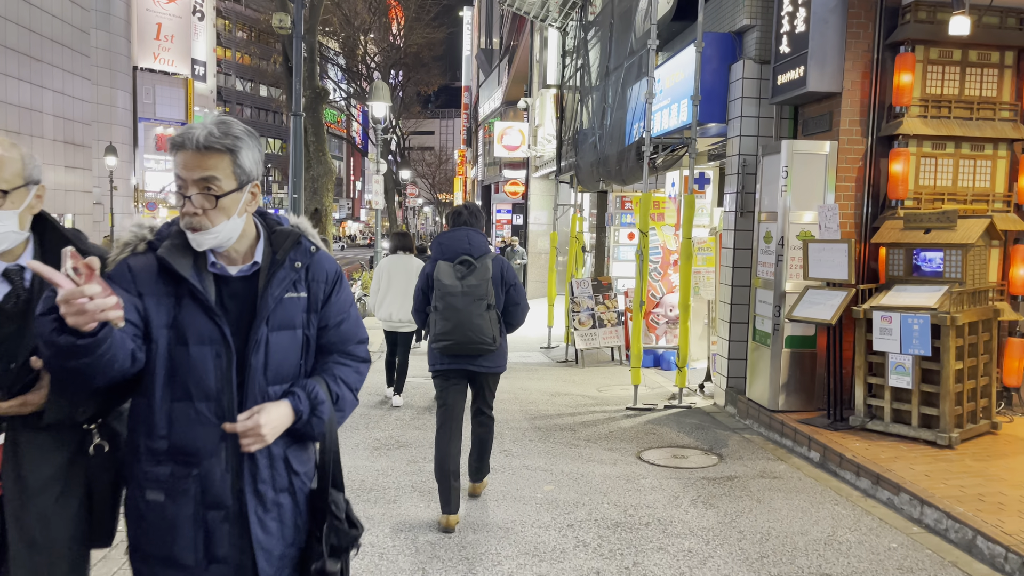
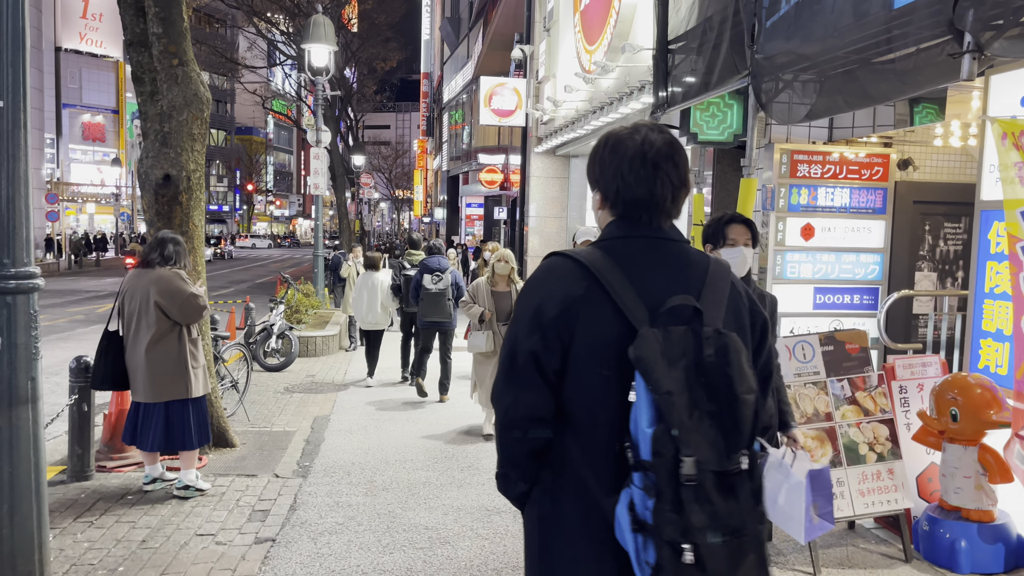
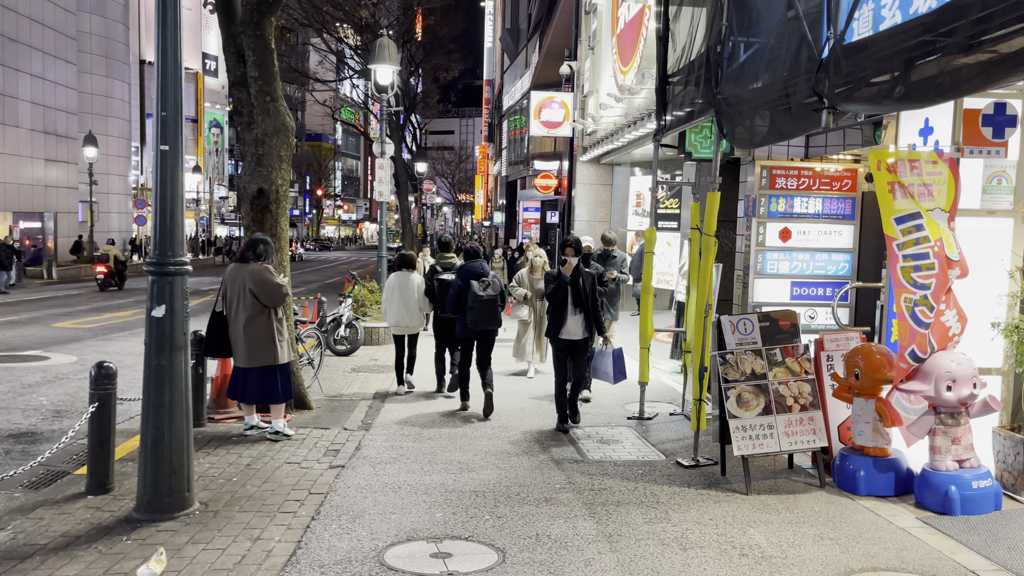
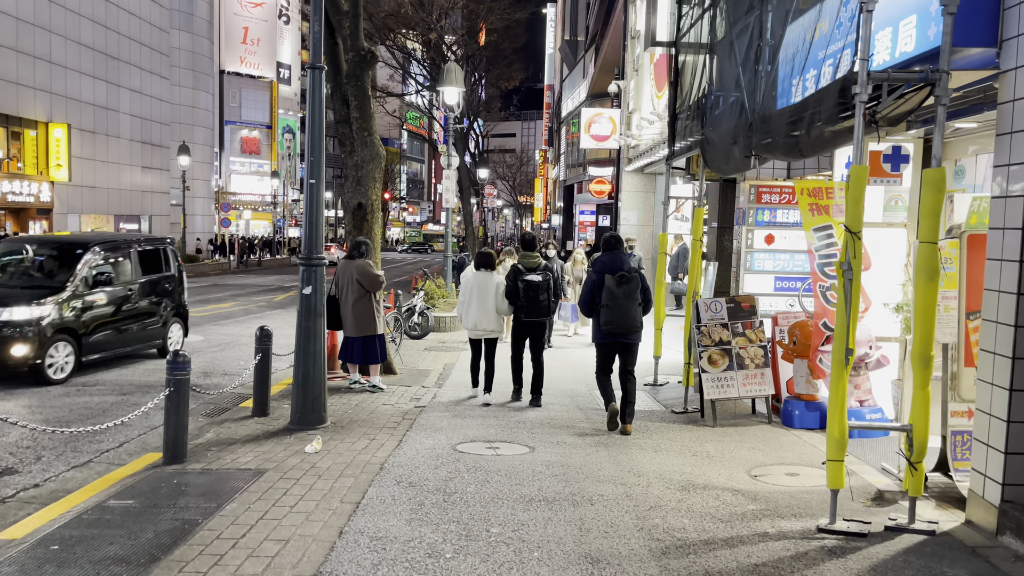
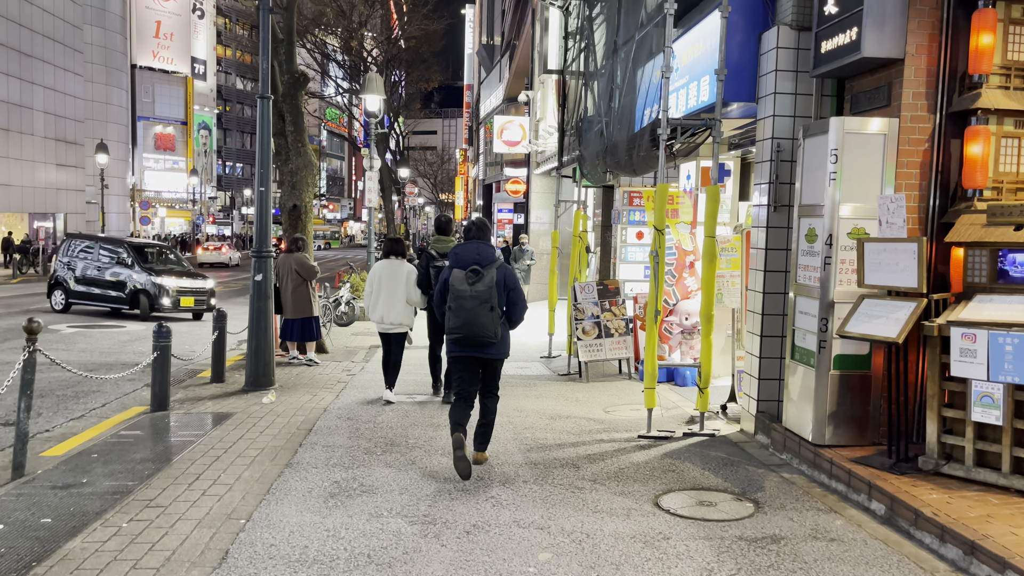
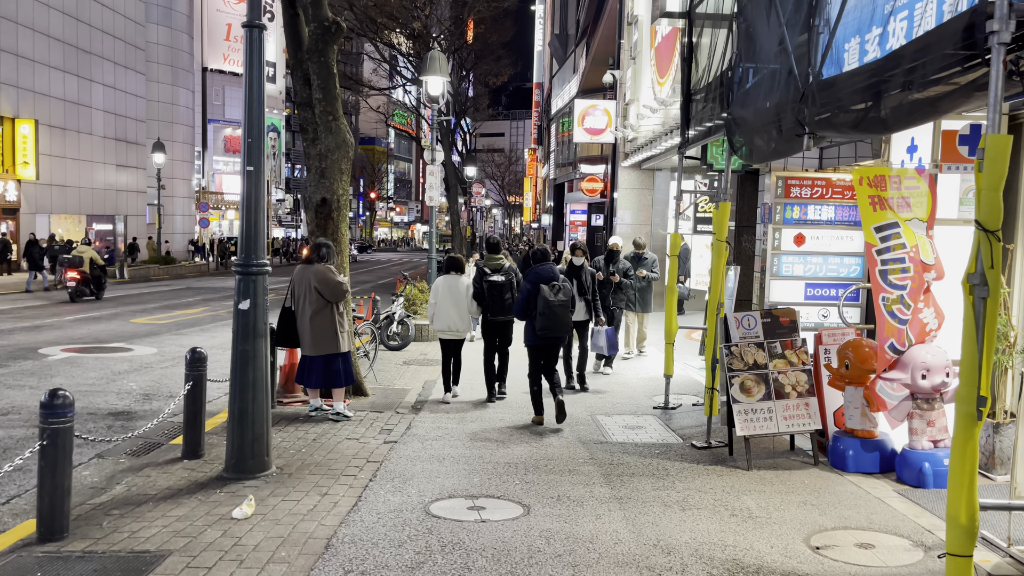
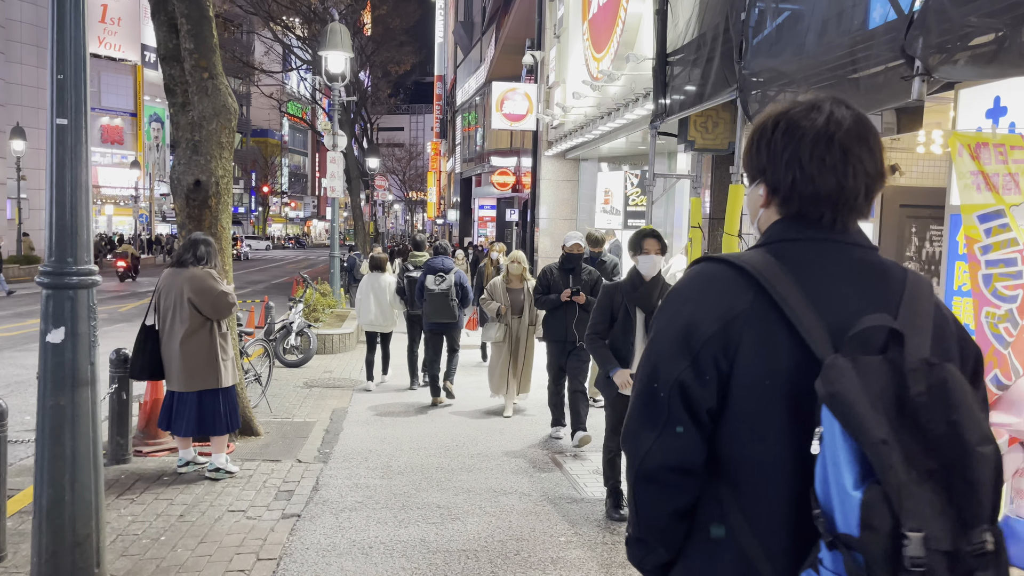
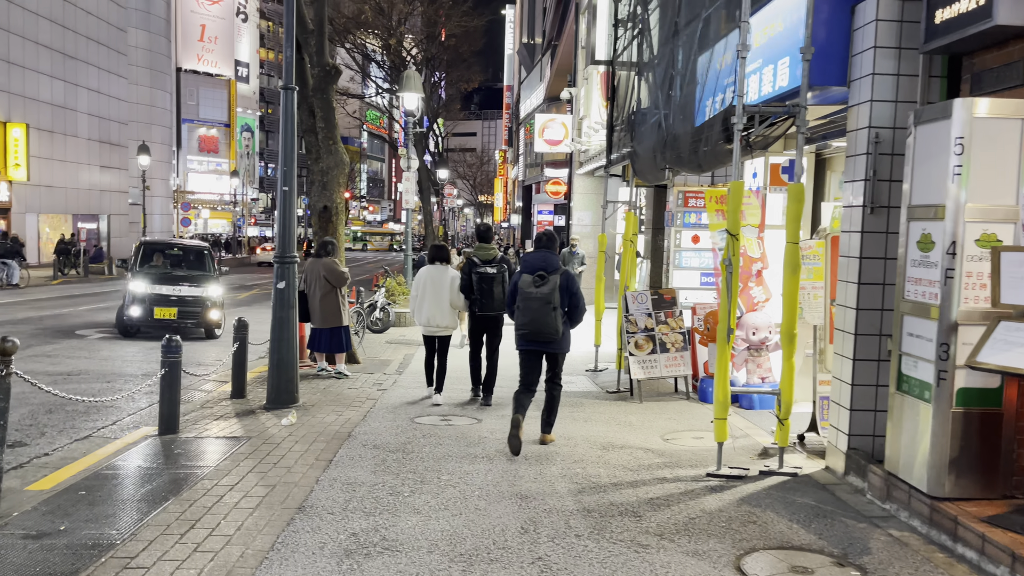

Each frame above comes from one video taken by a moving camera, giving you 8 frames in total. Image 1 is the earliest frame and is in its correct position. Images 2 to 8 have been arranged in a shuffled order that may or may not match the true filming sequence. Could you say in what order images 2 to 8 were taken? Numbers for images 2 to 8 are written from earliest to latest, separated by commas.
5, 8, 4, 6, 3, 7, 2
